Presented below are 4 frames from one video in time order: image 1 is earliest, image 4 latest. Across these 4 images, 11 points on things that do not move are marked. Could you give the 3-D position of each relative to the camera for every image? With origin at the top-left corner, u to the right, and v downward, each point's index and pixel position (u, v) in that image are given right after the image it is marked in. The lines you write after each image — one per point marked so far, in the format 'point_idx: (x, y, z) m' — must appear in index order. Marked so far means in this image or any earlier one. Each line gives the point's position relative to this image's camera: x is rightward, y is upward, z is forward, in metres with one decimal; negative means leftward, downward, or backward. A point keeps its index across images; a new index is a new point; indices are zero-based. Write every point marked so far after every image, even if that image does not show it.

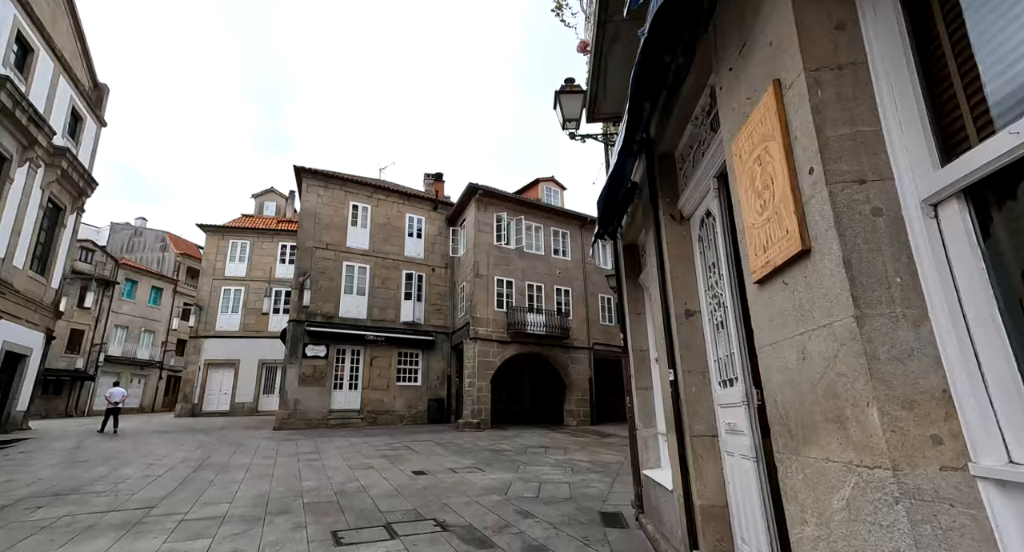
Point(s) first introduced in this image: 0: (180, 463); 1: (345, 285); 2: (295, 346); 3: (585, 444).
0: (-5.9, -3.3, +8.2) m
1: (-5.8, -0.3, +16.2) m
2: (-7.0, -2.3, +14.9) m
3: (+1.8, -4.2, +11.6) m
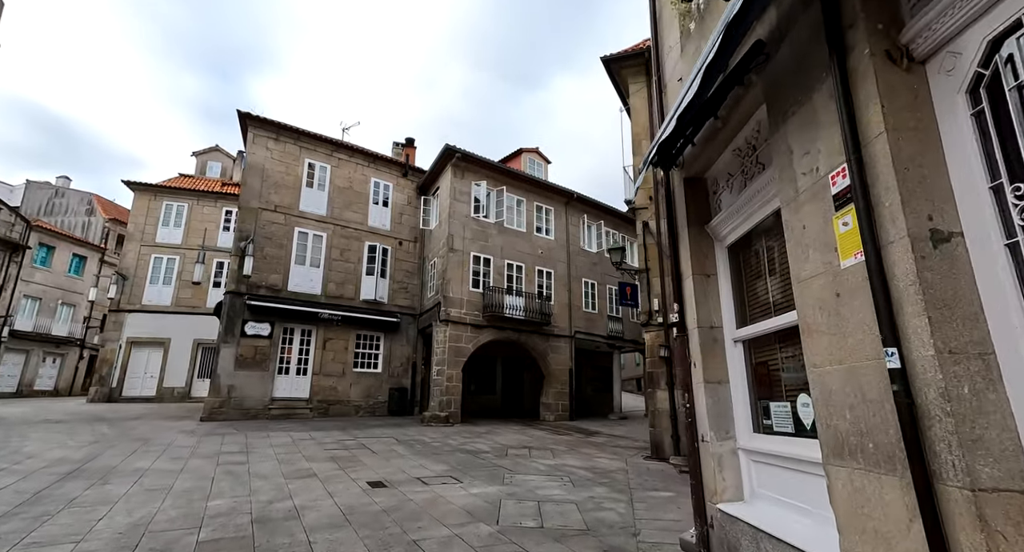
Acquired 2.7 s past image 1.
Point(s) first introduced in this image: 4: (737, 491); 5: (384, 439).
0: (-6.1, -2.5, +6.0) m
1: (-6.5, +0.6, +14.0) m
2: (-7.7, -1.3, +12.6) m
3: (+1.3, -3.7, +10.1) m
4: (+1.6, -1.5, +3.3) m
5: (-2.7, -3.4, +9.8) m
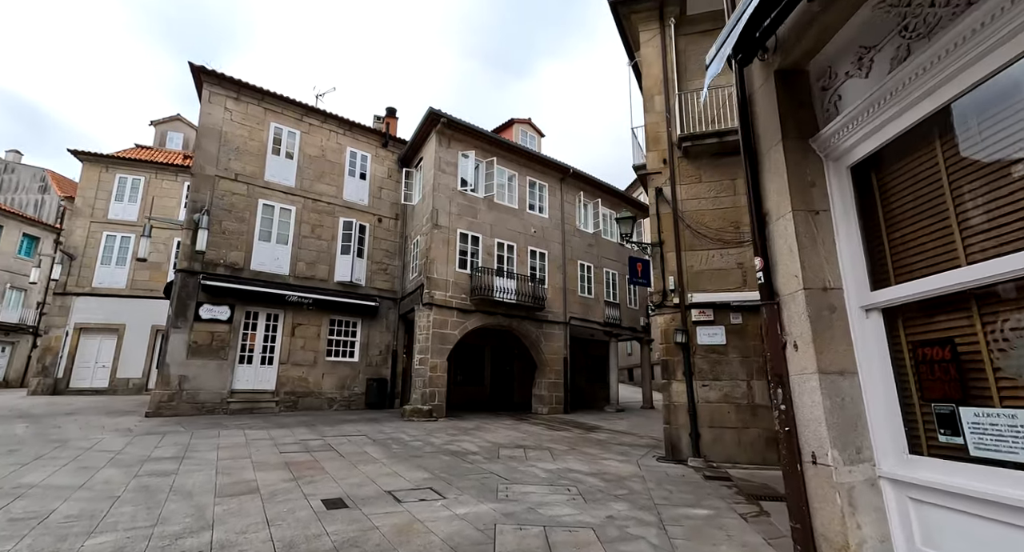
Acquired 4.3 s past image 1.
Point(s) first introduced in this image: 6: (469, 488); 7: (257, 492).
0: (-6.1, -2.1, +4.6) m
1: (-6.8, +1.2, +12.5) m
2: (-7.9, -0.7, +11.1) m
3: (+1.1, -3.2, +8.9) m
4: (+1.7, -1.2, +2.1) m
5: (-2.9, -3.0, +8.4) m
6: (-0.5, -2.5, +5.4) m
7: (-2.7, -2.3, +5.0) m
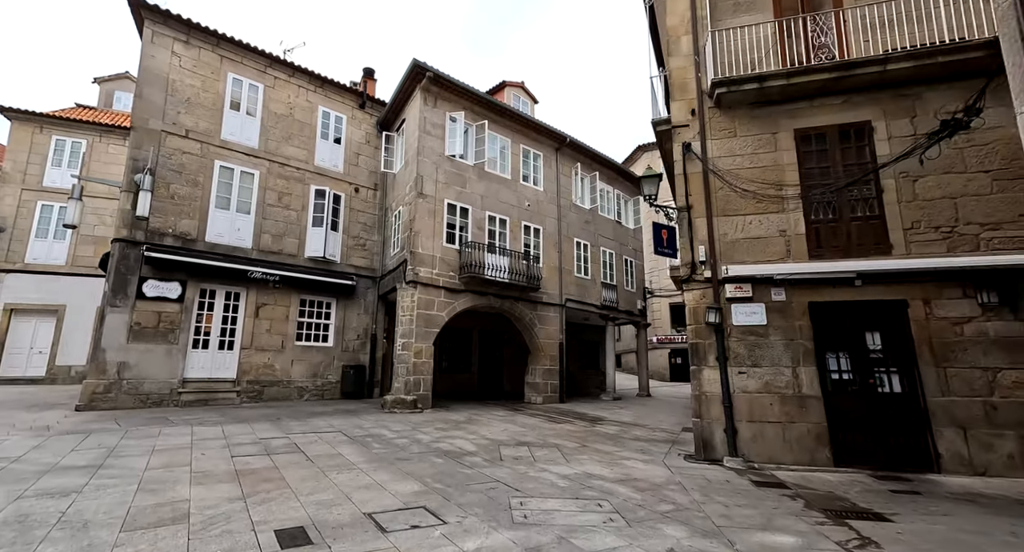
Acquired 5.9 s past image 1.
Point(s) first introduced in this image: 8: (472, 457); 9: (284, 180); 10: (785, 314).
0: (-5.9, -1.7, +3.1) m
1: (-6.9, +1.9, +10.8) m
2: (-7.9, -0.1, +9.5) m
3: (+1.1, -2.7, +7.7) m
4: (+2.0, -0.9, +0.9) m
5: (-2.8, -2.4, +7.1) m
6: (-0.3, -2.1, +4.2) m
7: (-2.6, -1.9, +3.6) m
8: (-0.5, -2.4, +6.1) m
9: (-5.8, +2.5, +11.8) m
10: (+3.8, -0.5, +6.4) m
